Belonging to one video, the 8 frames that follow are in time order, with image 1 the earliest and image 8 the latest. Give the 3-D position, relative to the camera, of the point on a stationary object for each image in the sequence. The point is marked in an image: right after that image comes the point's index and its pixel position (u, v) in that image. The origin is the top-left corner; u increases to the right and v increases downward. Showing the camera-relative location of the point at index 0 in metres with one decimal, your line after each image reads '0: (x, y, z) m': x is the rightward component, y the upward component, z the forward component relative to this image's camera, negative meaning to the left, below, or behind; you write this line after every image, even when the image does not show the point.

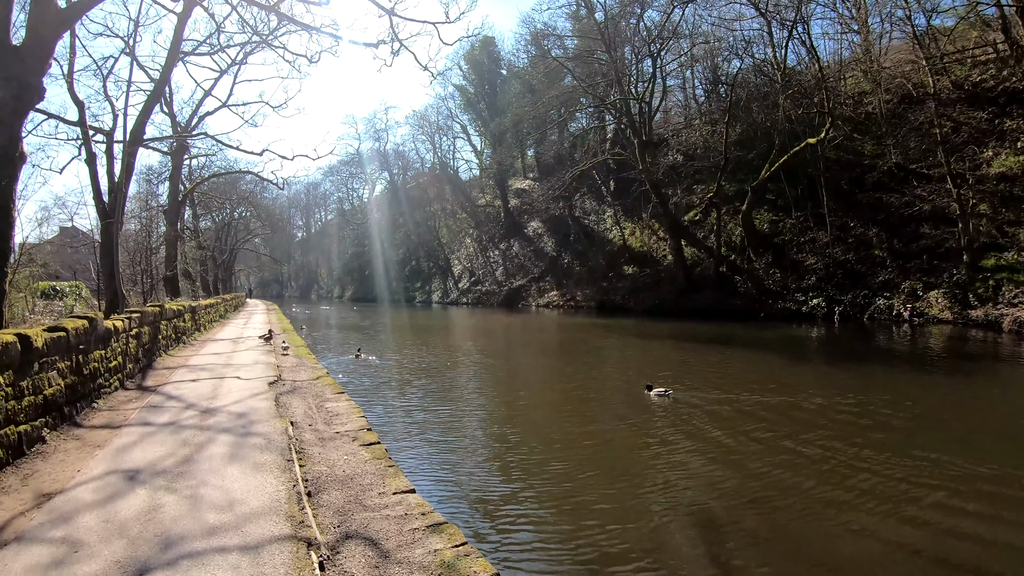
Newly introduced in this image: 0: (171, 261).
0: (-8.1, +0.6, +14.2) m
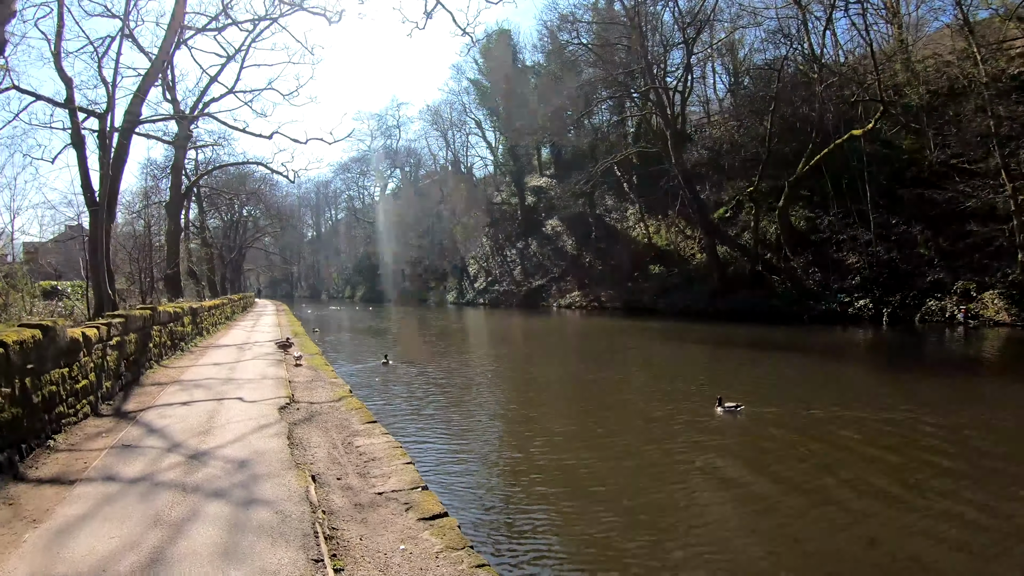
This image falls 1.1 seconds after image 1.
0: (-7.5, +0.6, +13.1) m
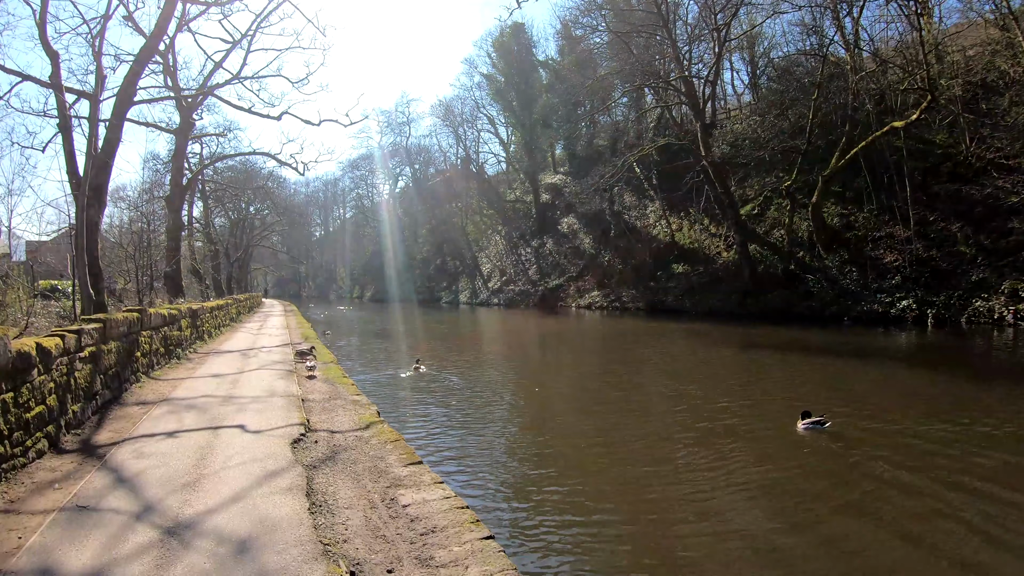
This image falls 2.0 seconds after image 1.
0: (-6.9, +0.6, +12.2) m
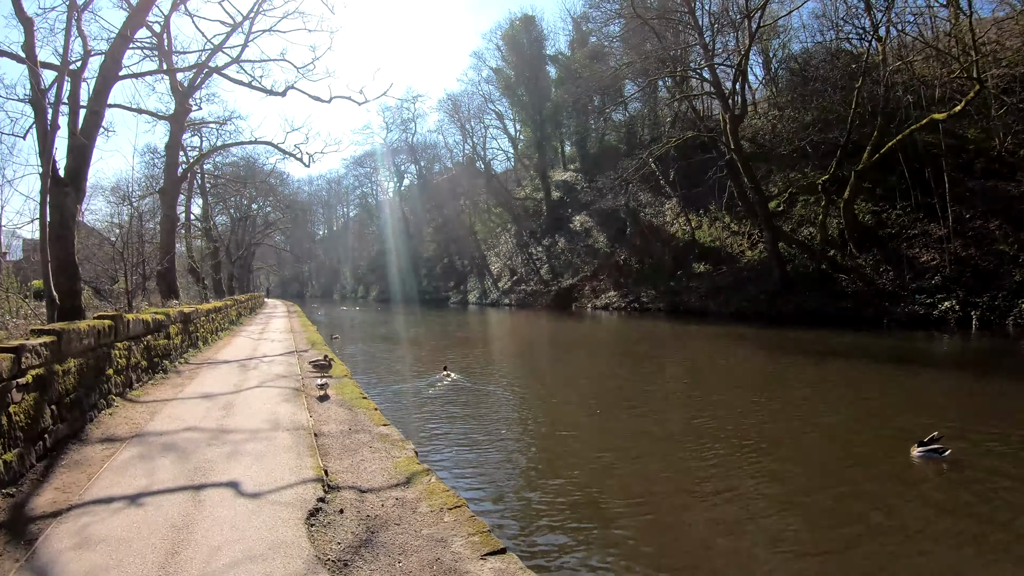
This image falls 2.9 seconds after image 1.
0: (-6.5, +0.6, +11.2) m
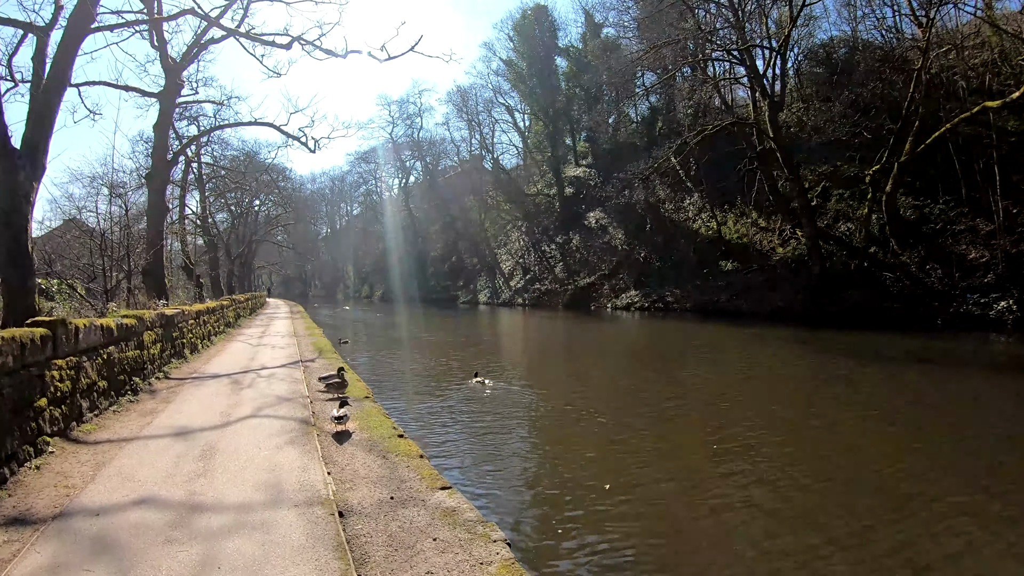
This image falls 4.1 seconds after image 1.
0: (-6.0, +0.7, +10.0) m
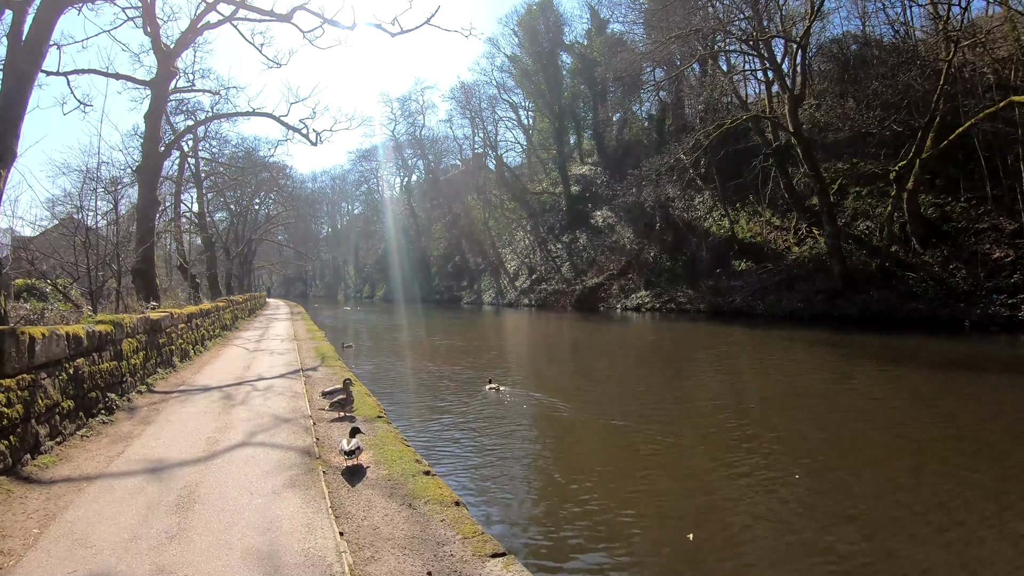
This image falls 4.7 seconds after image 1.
0: (-5.7, +0.7, +9.4) m
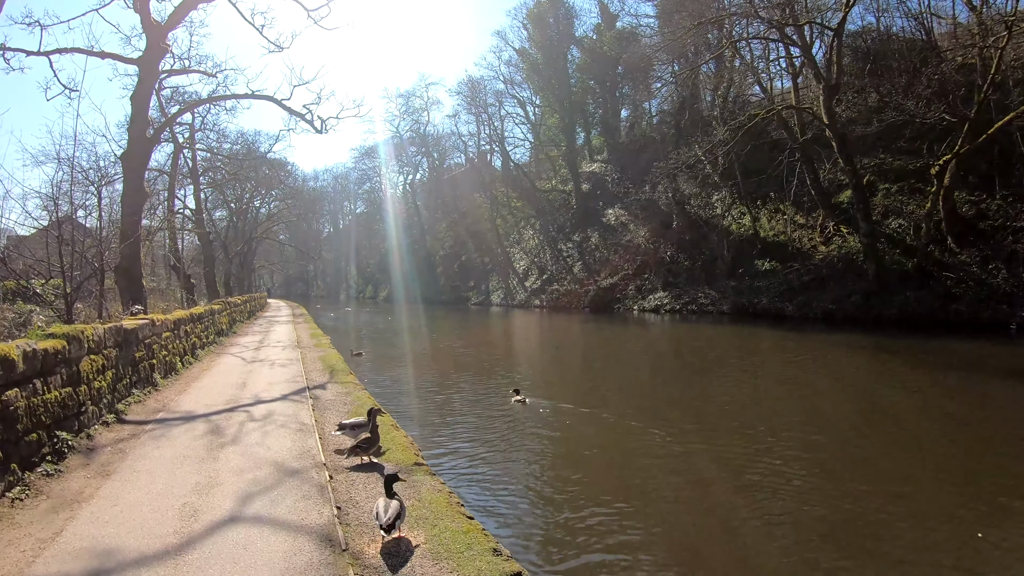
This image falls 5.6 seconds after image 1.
0: (-5.3, +0.6, +8.5) m
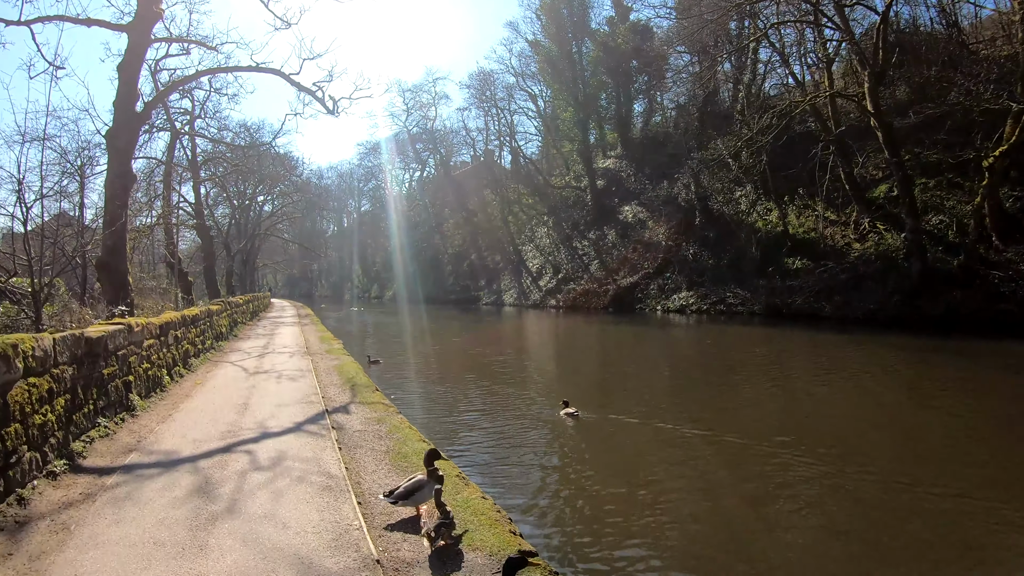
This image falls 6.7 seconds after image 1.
0: (-4.9, +0.7, +7.5) m
